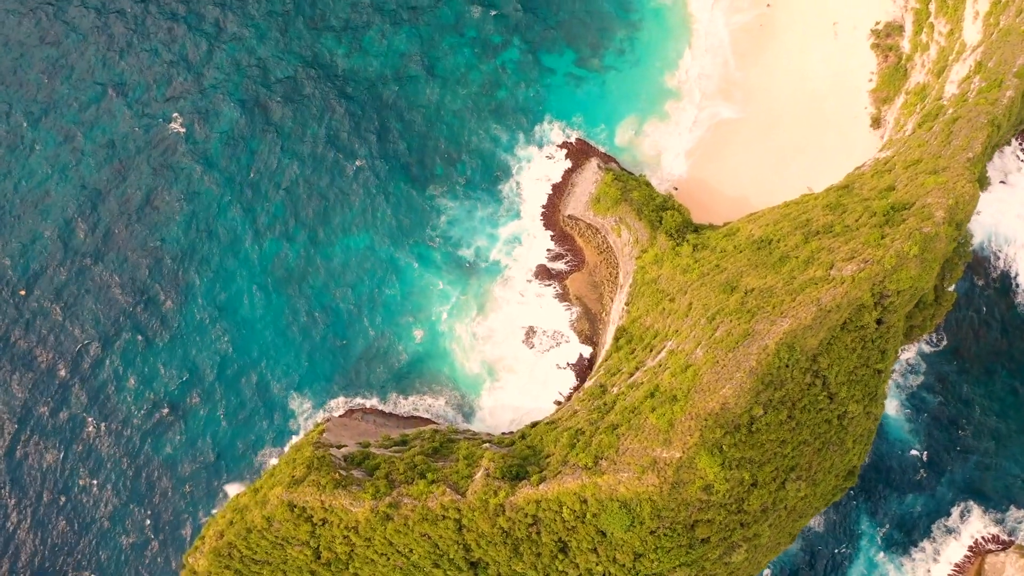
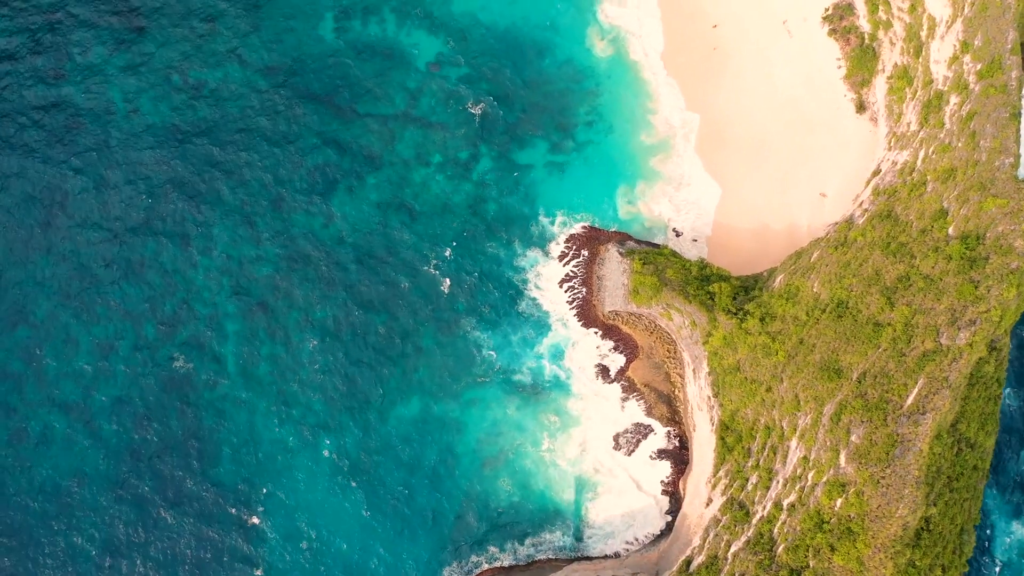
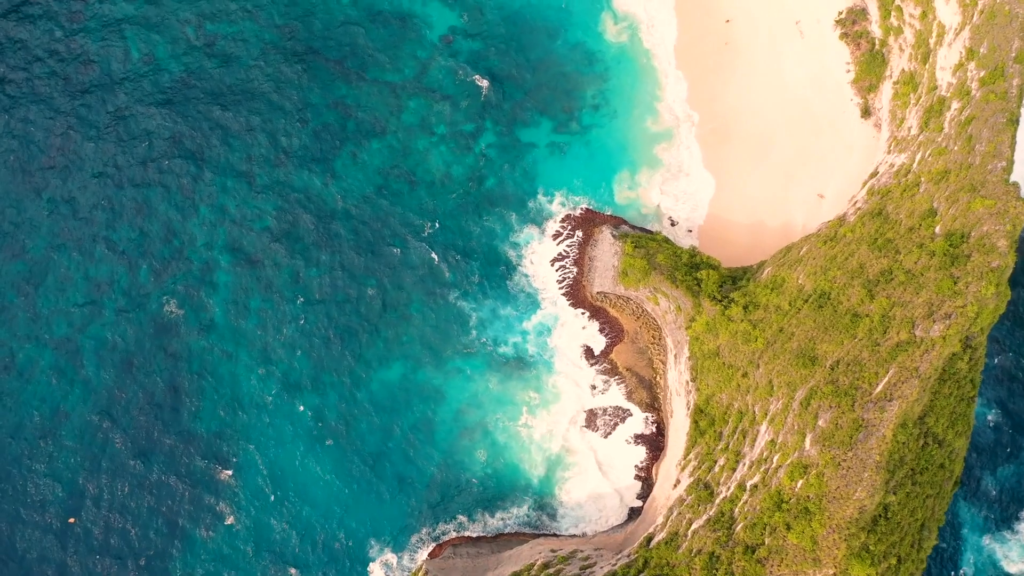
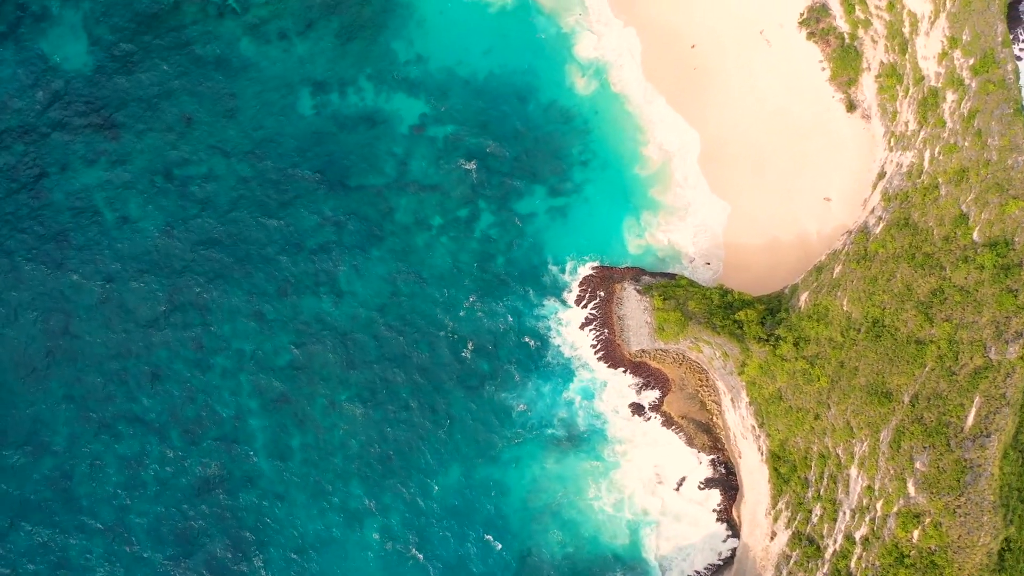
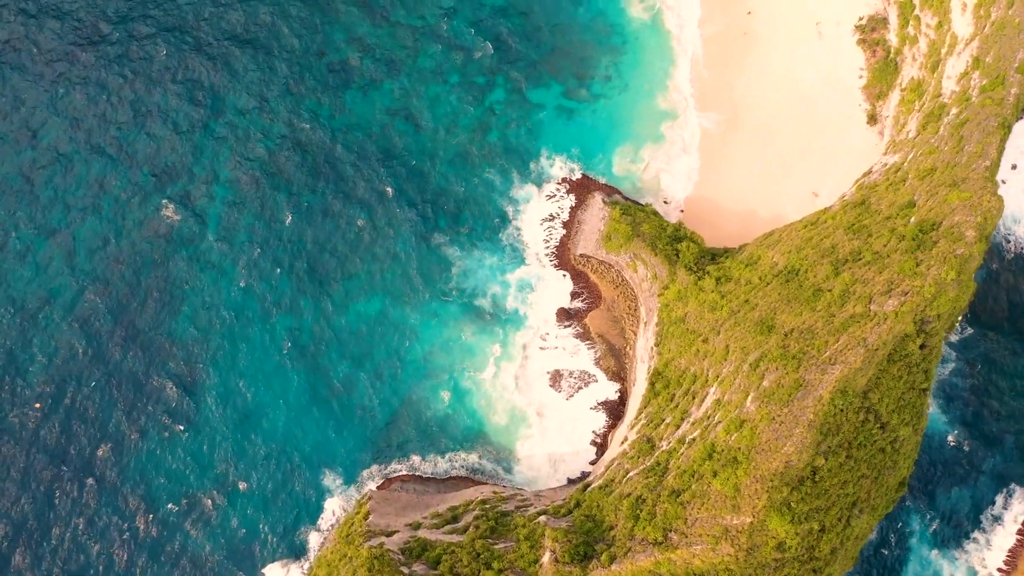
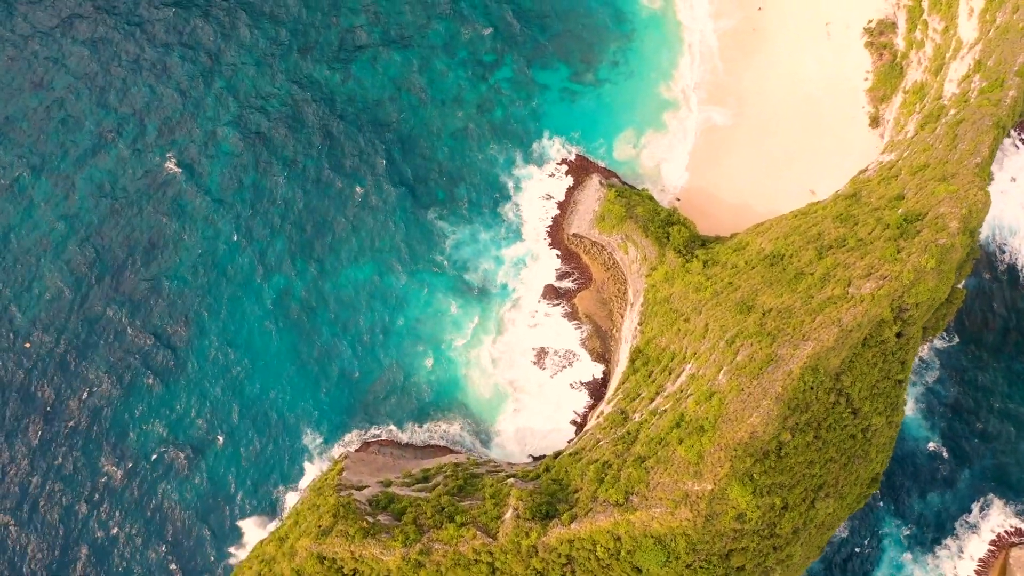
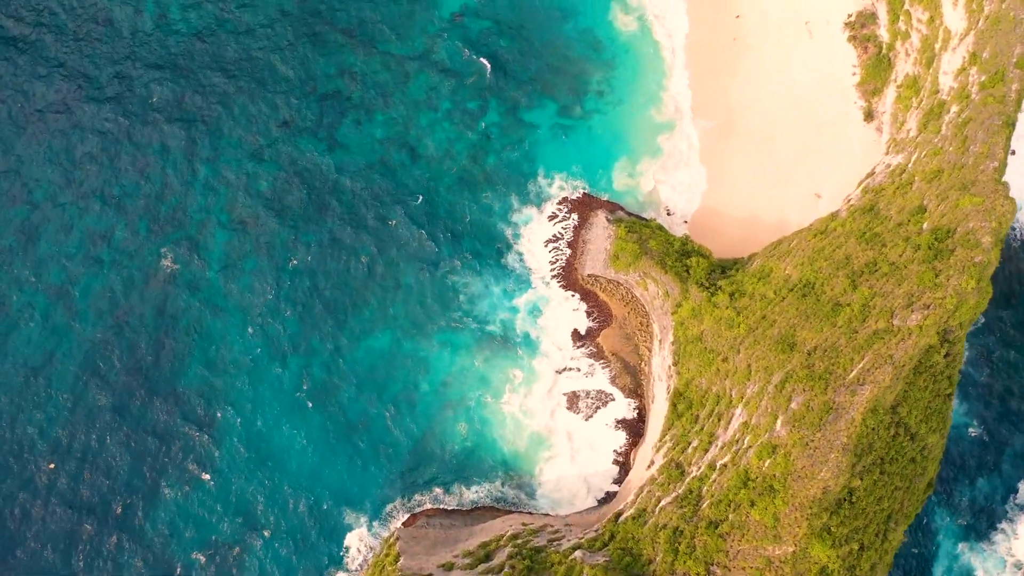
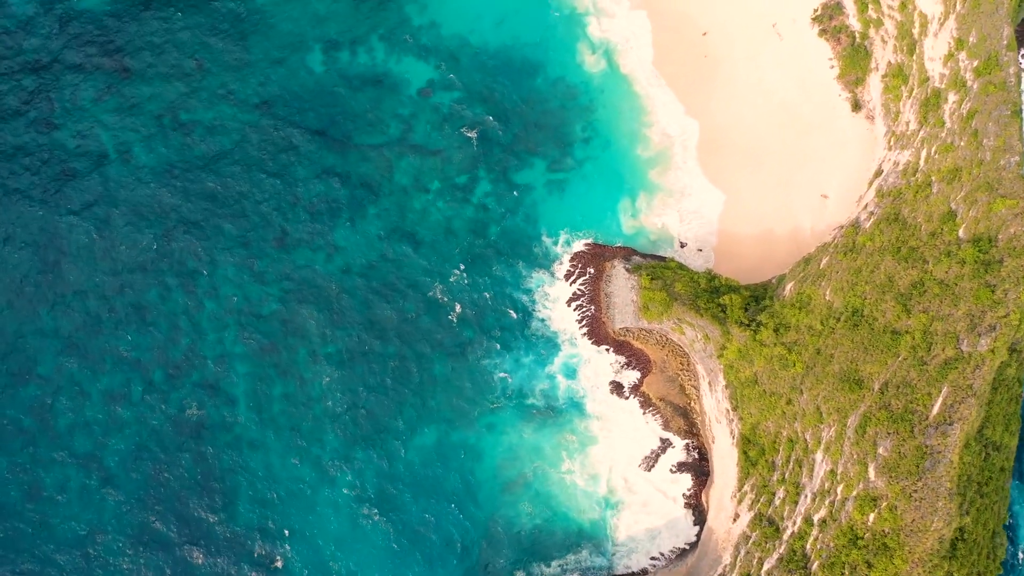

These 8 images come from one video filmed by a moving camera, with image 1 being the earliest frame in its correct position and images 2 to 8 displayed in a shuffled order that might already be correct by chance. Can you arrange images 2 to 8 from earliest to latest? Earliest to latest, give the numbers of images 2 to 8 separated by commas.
6, 5, 7, 3, 2, 8, 4
